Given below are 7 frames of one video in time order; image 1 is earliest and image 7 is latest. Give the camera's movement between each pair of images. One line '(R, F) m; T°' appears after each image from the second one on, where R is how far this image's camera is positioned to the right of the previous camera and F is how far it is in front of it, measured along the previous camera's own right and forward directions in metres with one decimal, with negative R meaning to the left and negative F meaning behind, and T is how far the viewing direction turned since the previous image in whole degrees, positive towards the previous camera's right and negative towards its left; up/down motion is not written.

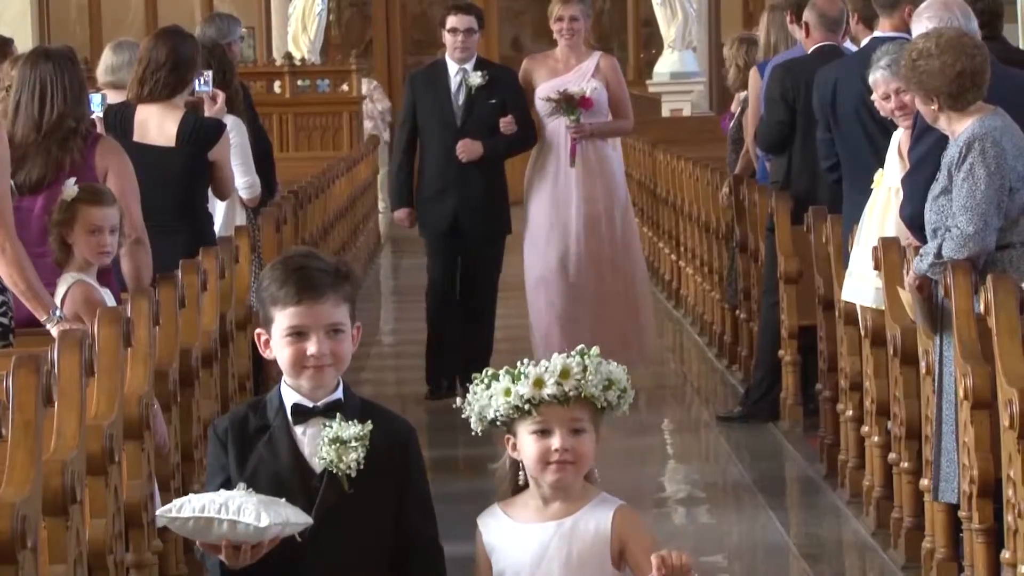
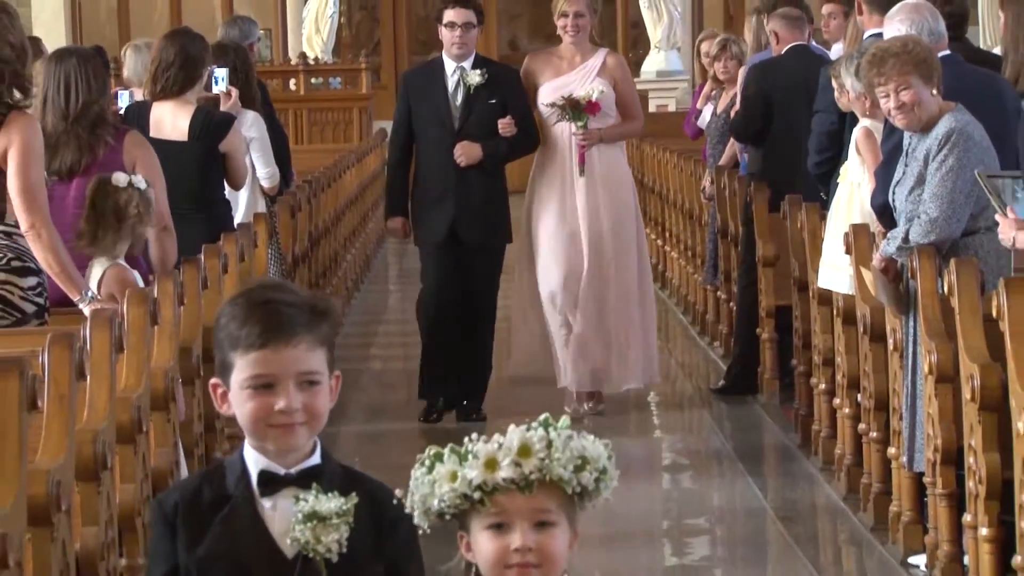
(0.0, -0.3) m; 0°
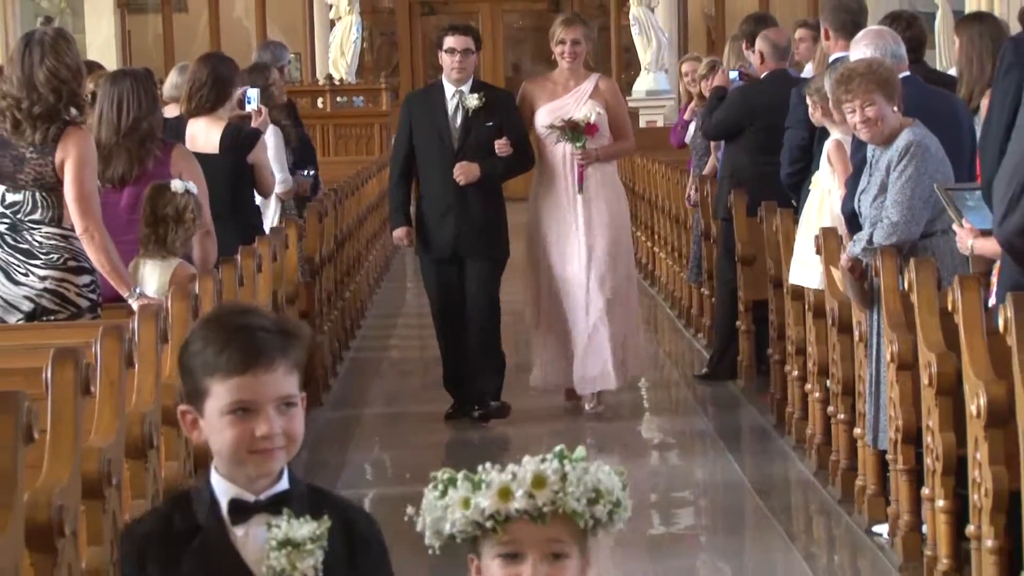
(0.0, -0.5) m; 0°
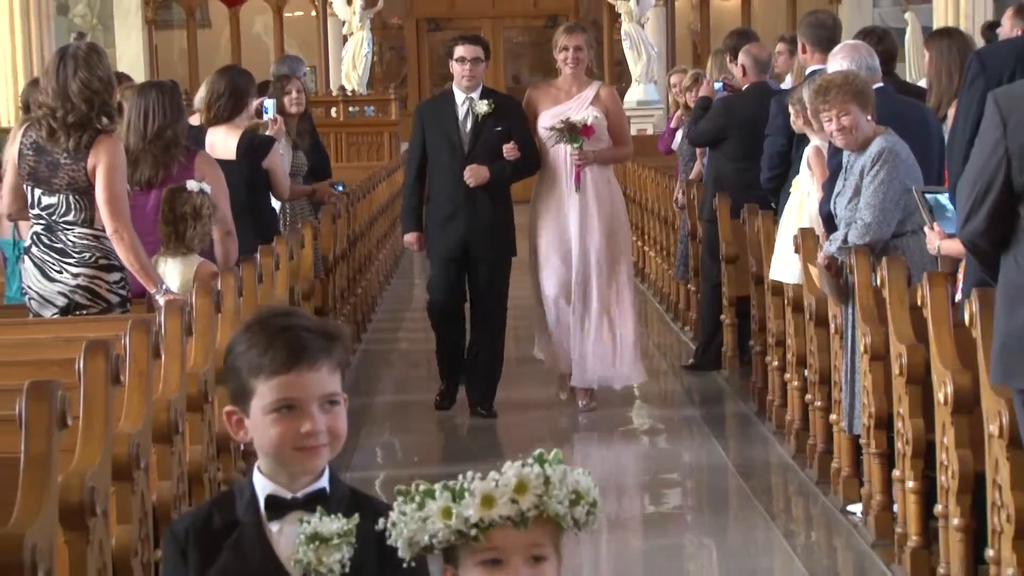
(0.0, -0.4) m; 0°
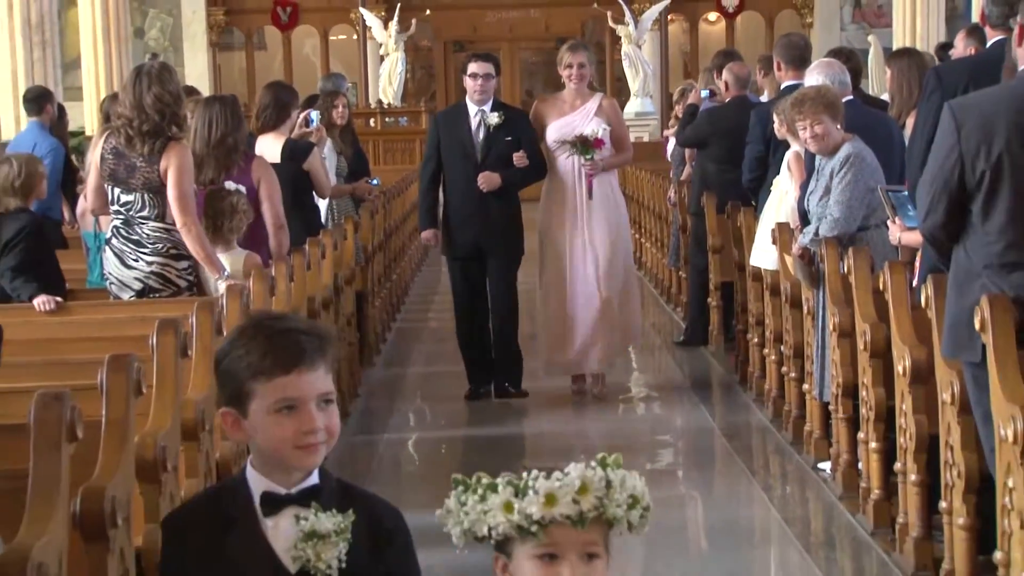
(+0.1, -0.8) m; -1°
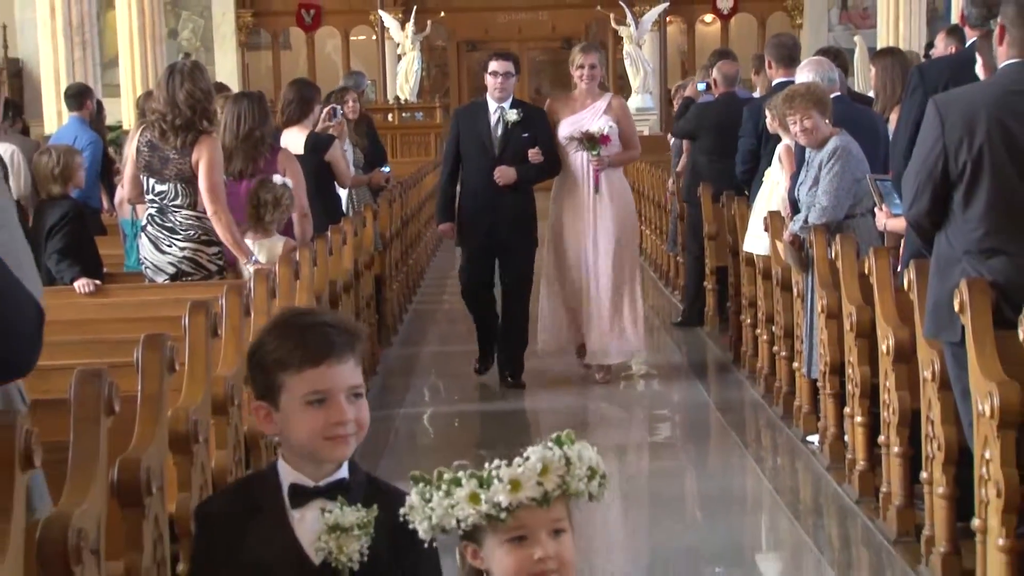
(0.0, -0.4) m; -1°
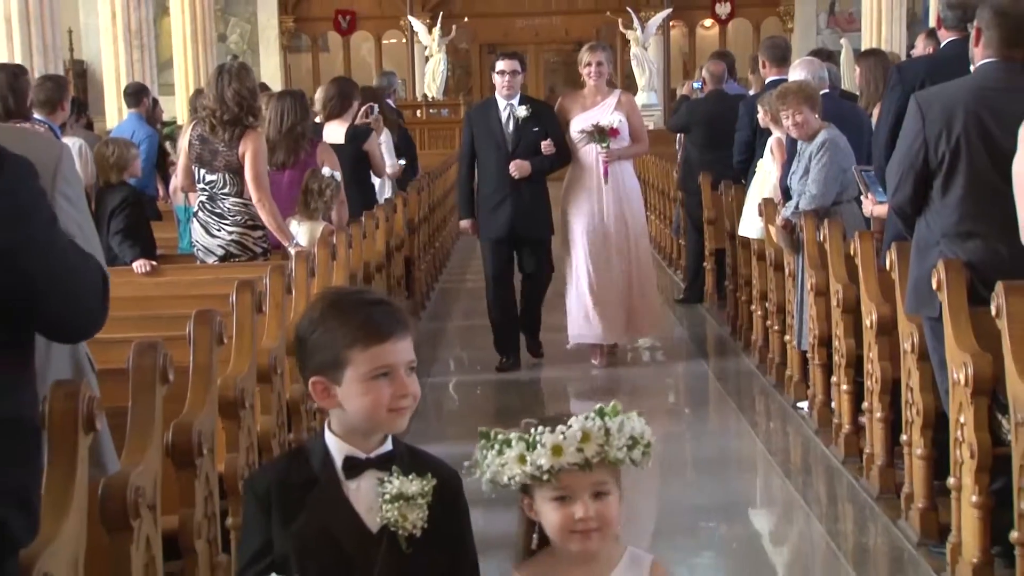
(0.0, -0.7) m; -1°
